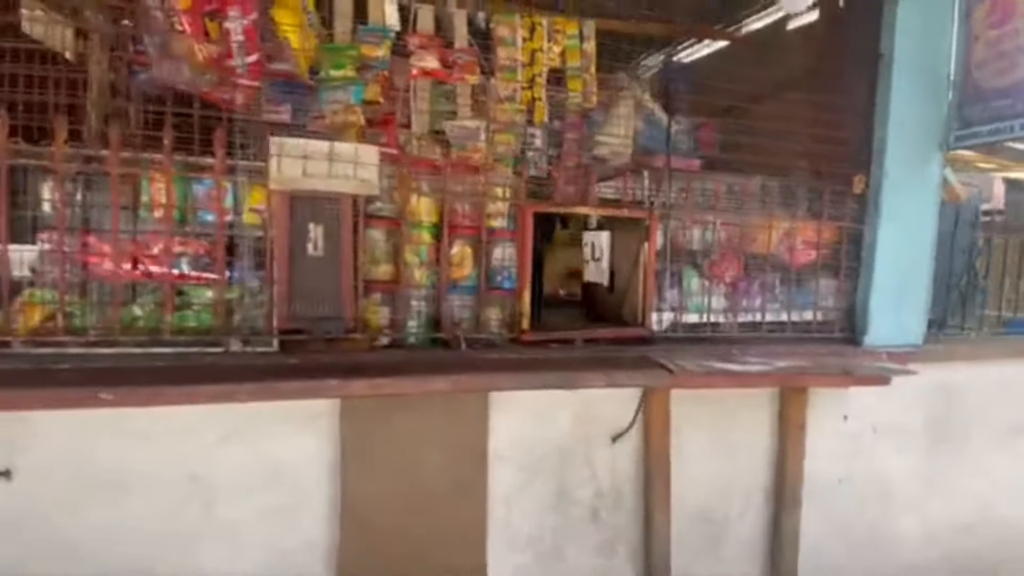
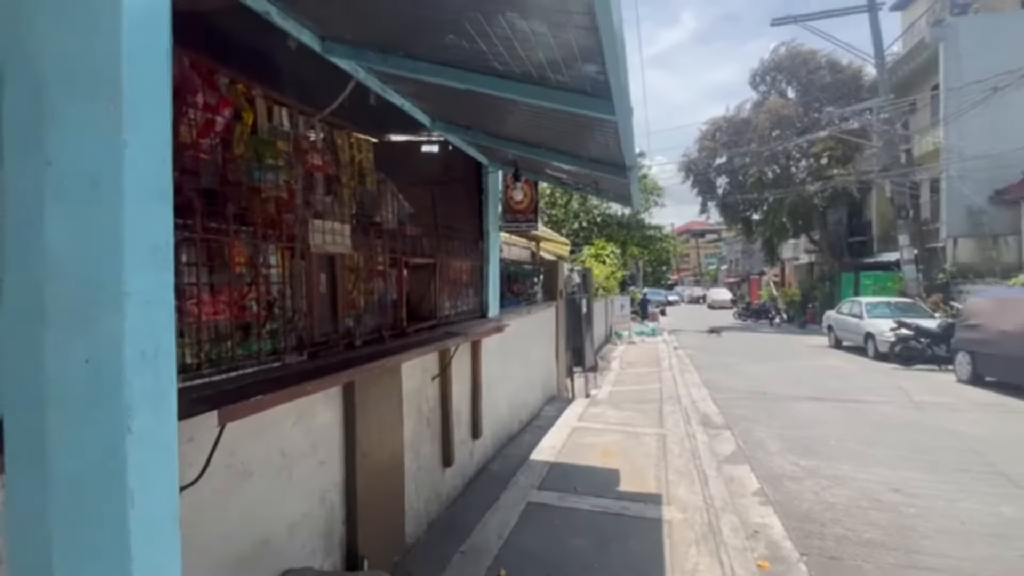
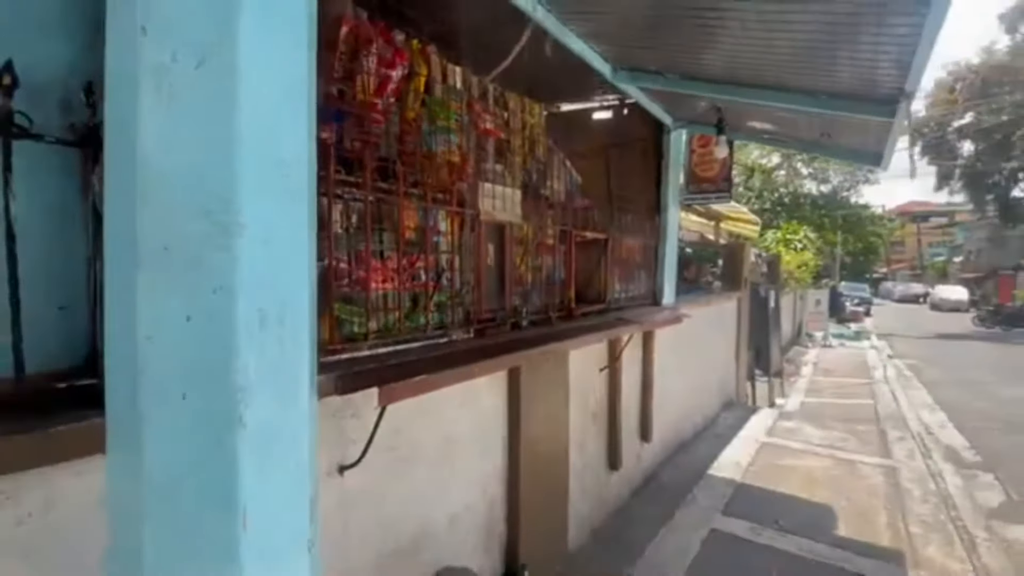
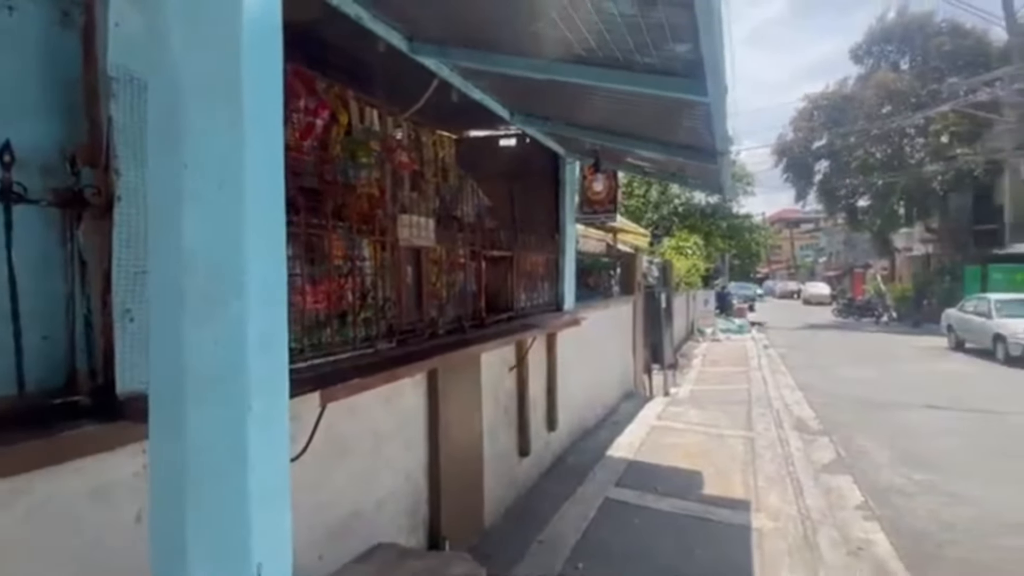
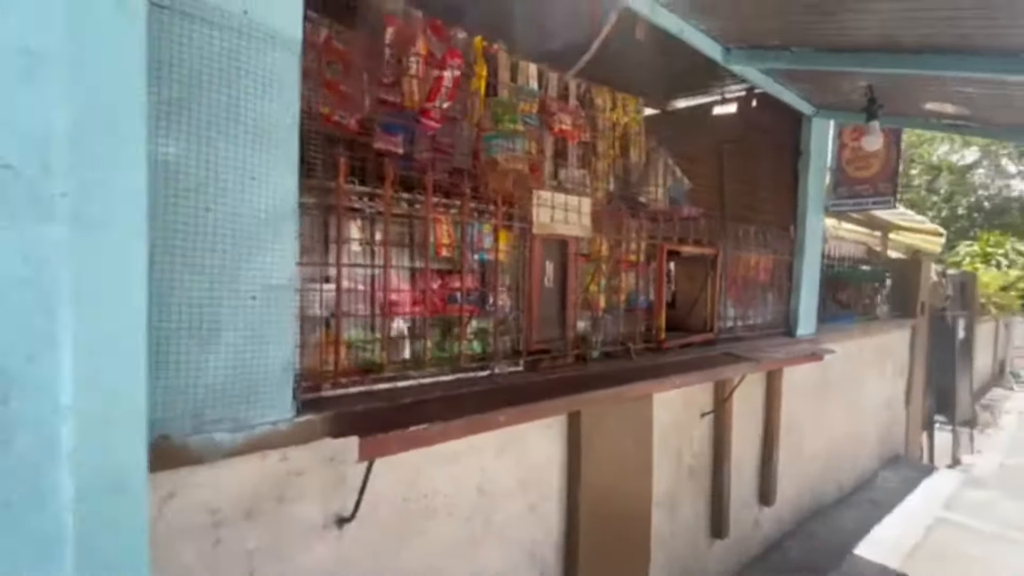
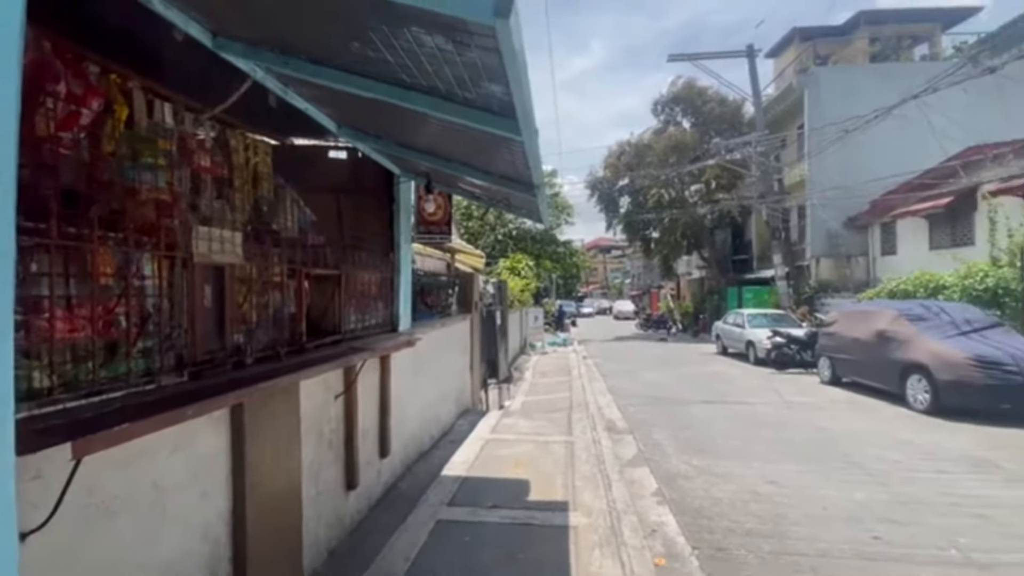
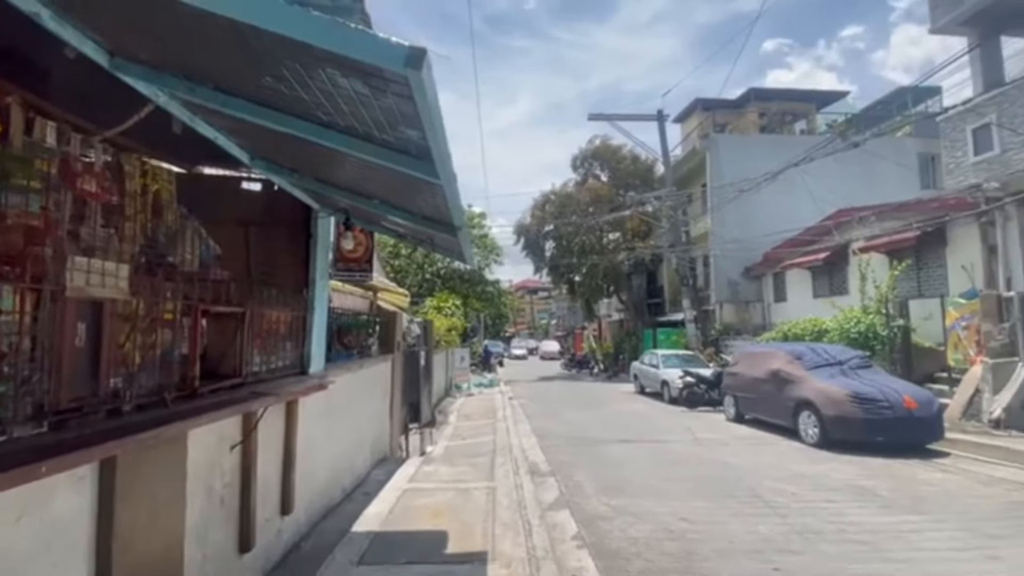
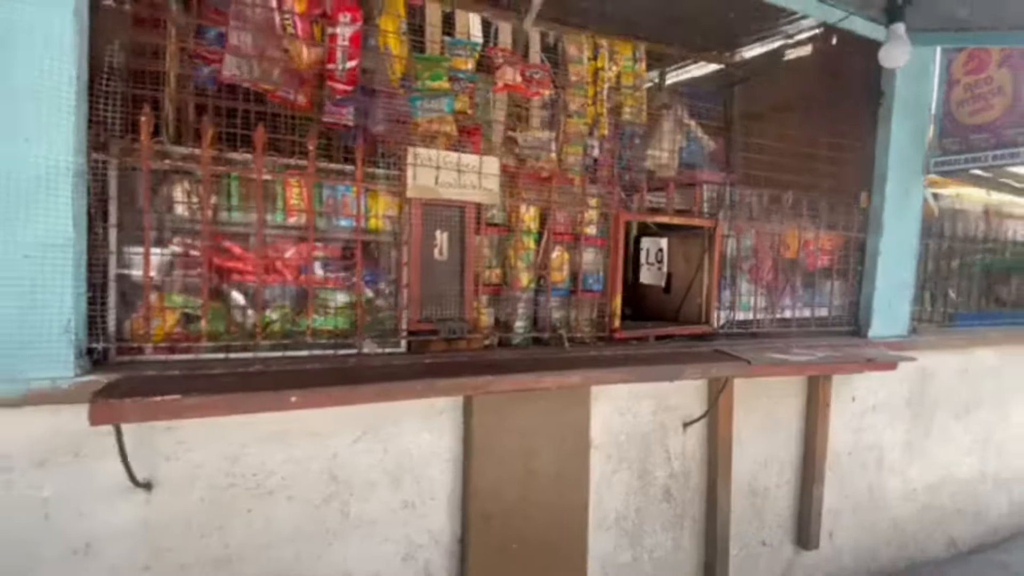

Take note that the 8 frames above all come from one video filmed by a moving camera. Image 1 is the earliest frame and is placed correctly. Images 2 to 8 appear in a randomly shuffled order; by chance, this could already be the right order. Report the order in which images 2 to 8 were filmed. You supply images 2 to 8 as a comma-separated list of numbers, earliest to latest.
8, 5, 3, 4, 2, 6, 7
